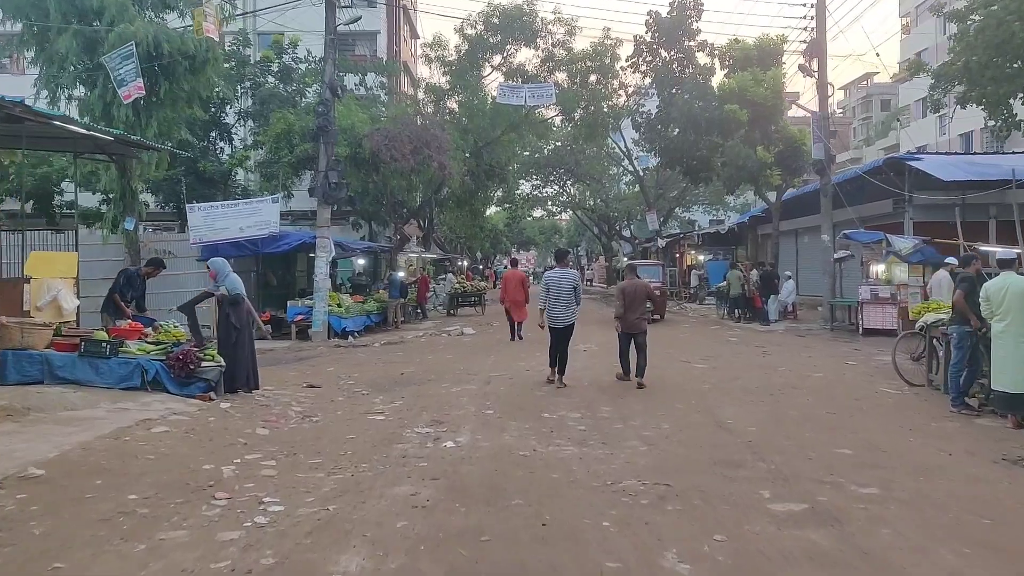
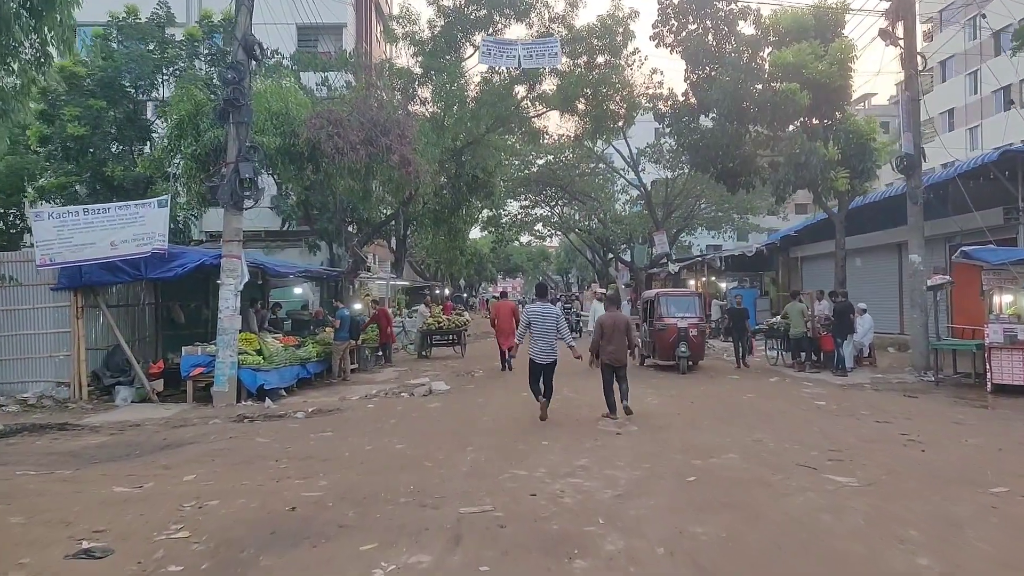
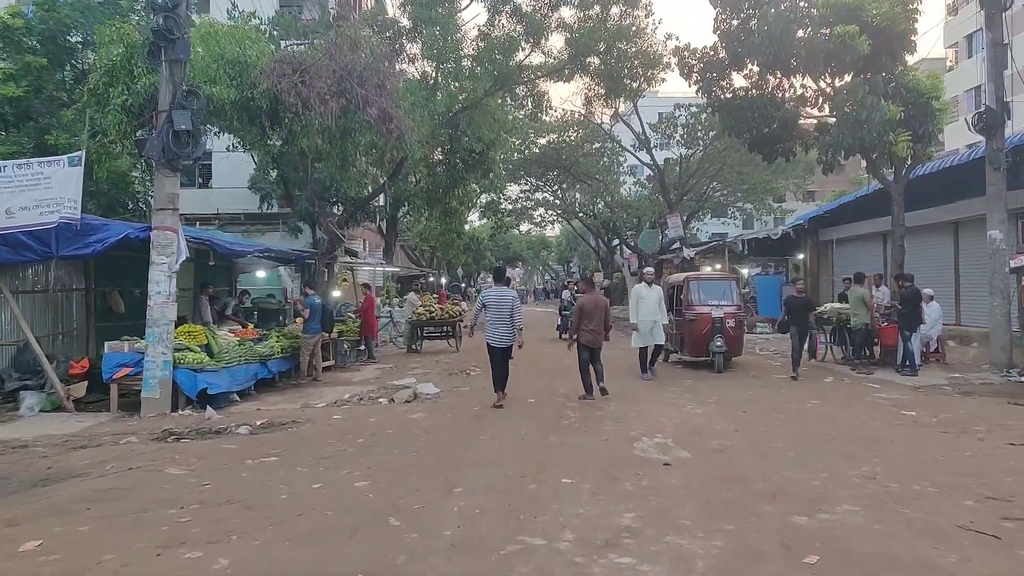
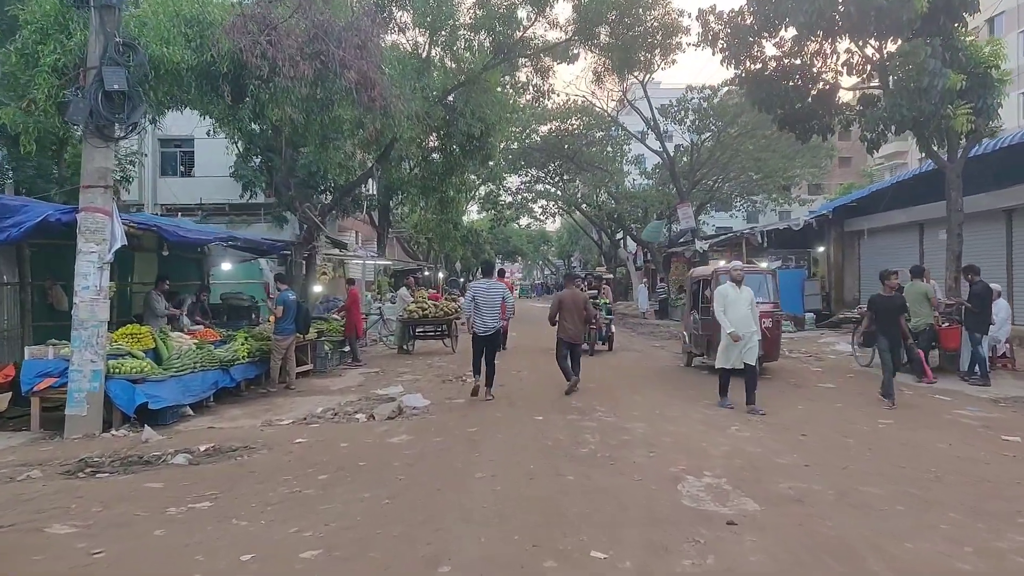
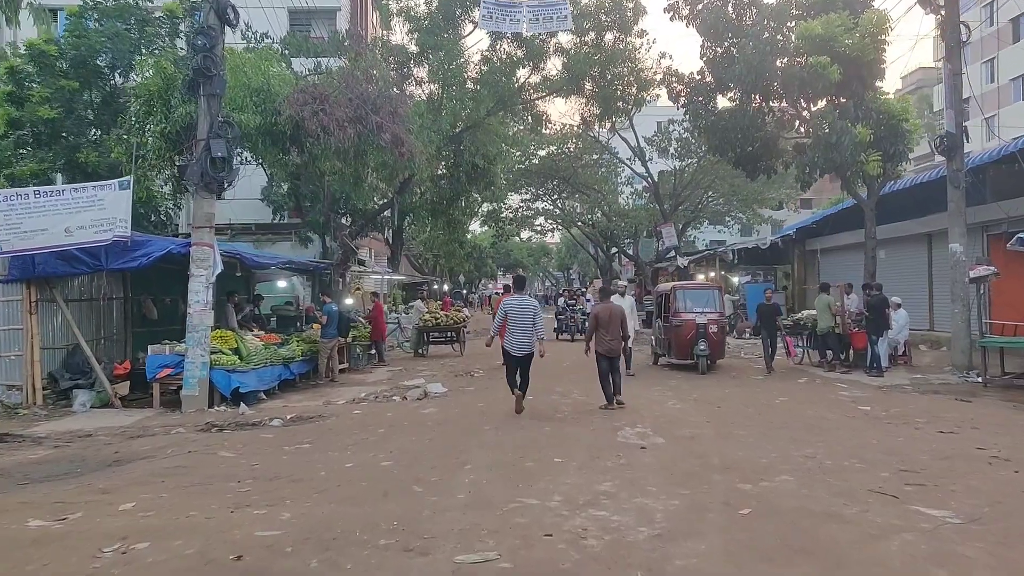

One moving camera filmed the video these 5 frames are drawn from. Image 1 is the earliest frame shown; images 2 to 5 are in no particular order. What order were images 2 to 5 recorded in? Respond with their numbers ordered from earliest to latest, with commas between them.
2, 5, 3, 4
